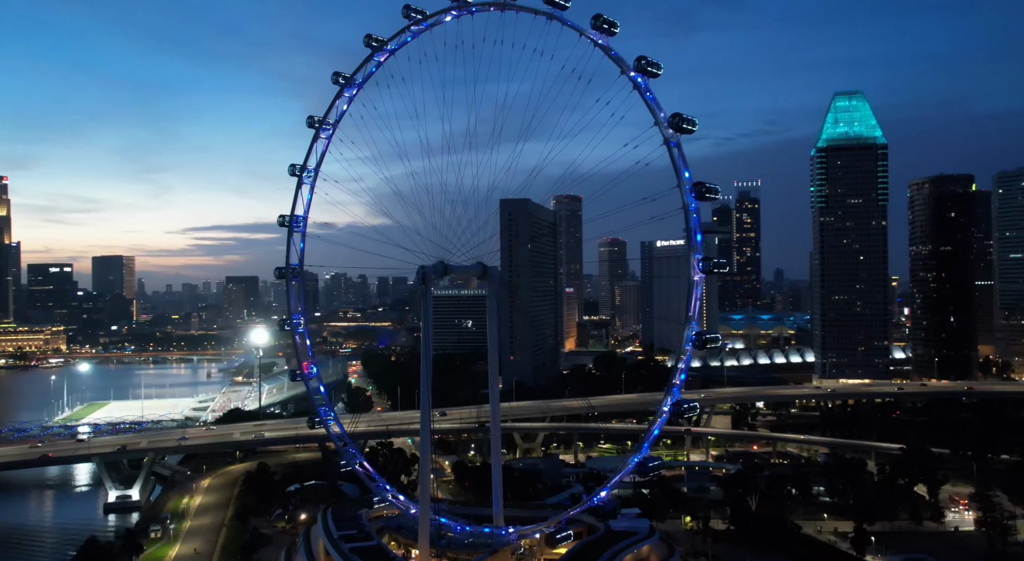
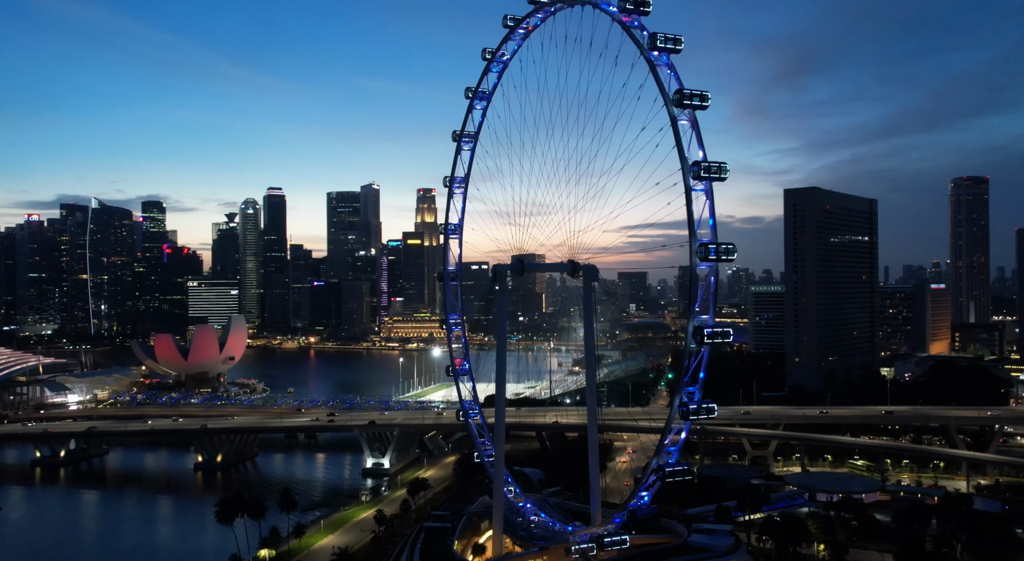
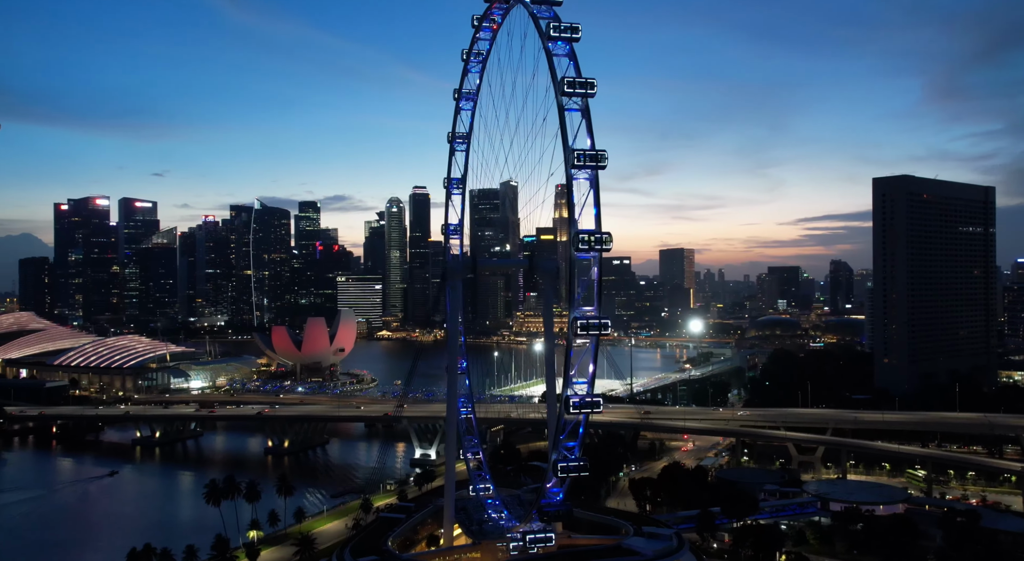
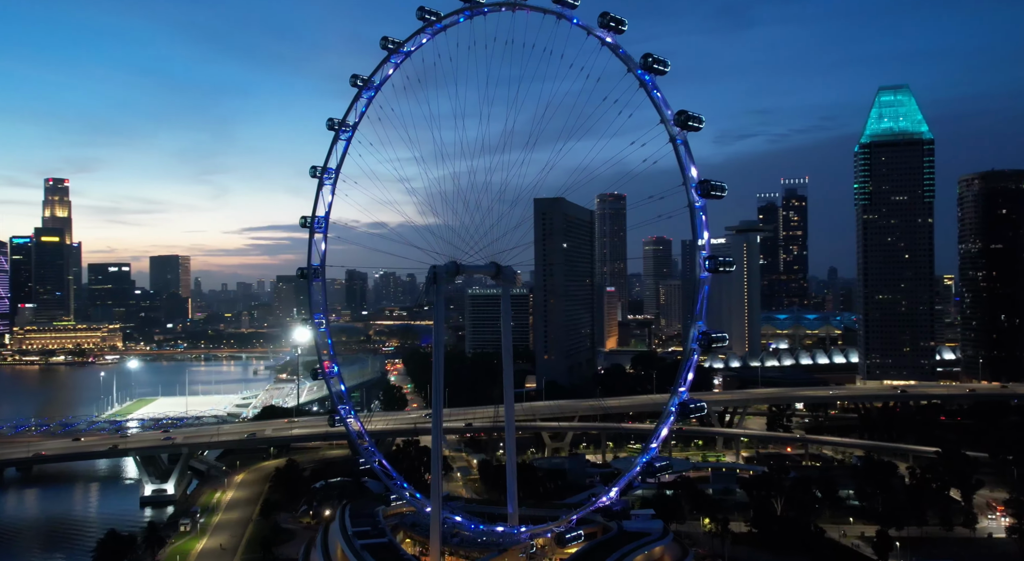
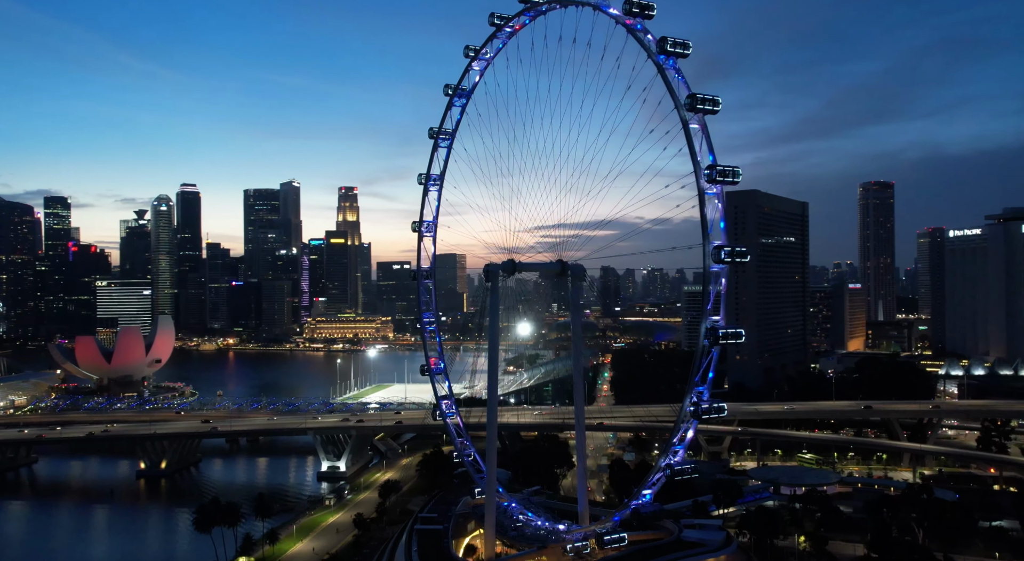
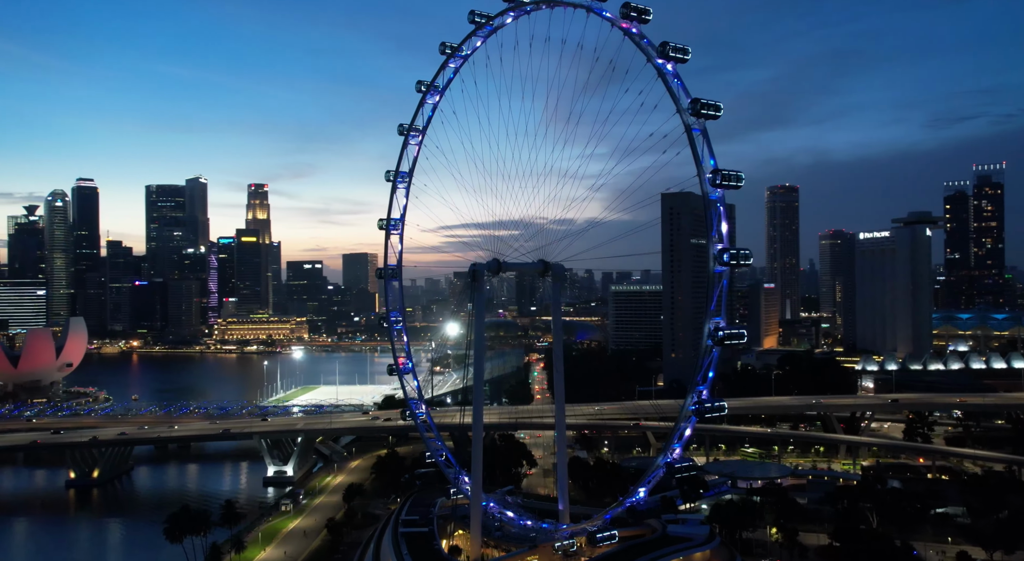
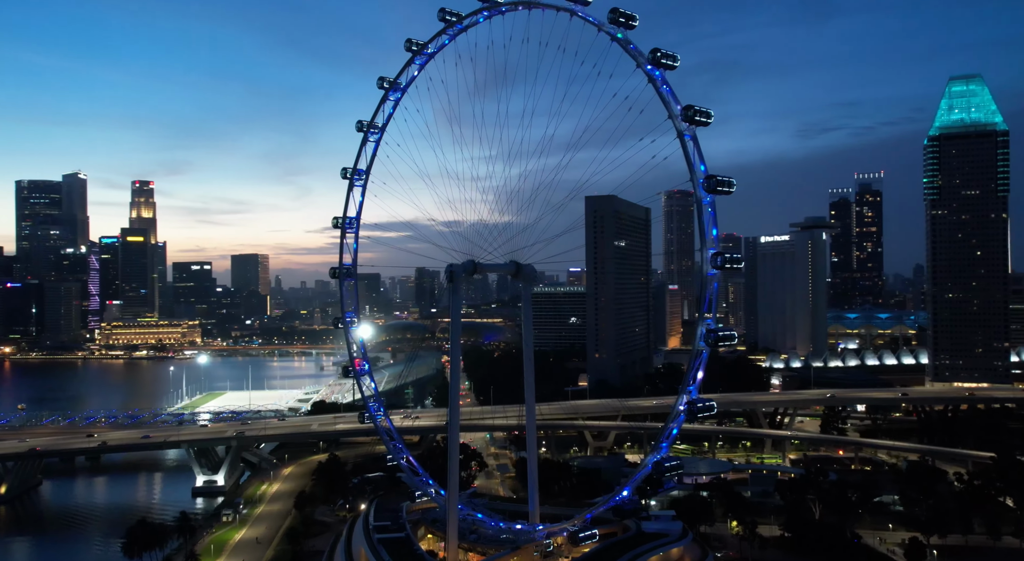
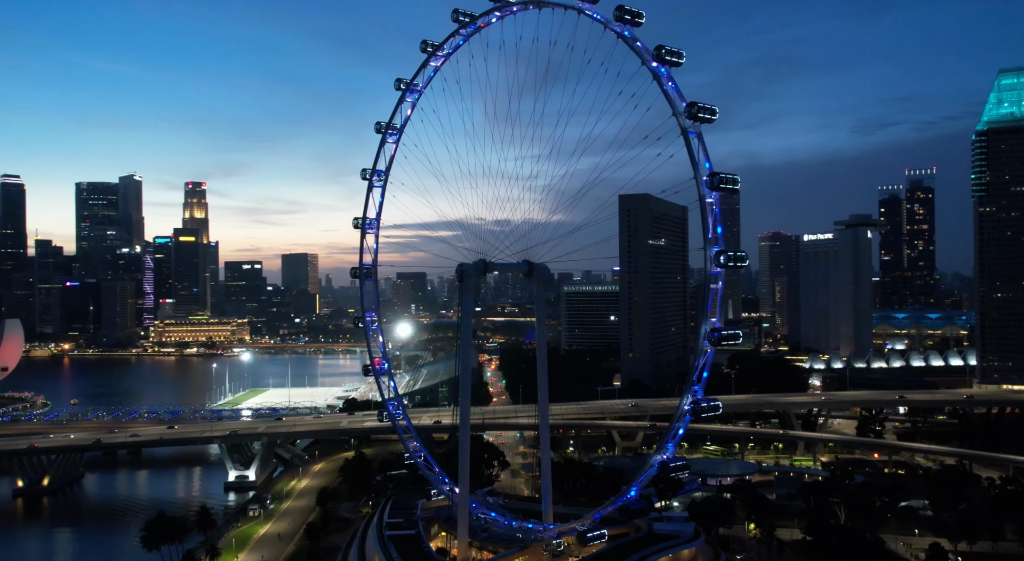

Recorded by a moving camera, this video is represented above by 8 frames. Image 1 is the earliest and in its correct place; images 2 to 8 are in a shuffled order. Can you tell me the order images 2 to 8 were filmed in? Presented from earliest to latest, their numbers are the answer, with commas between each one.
4, 7, 8, 6, 5, 2, 3
